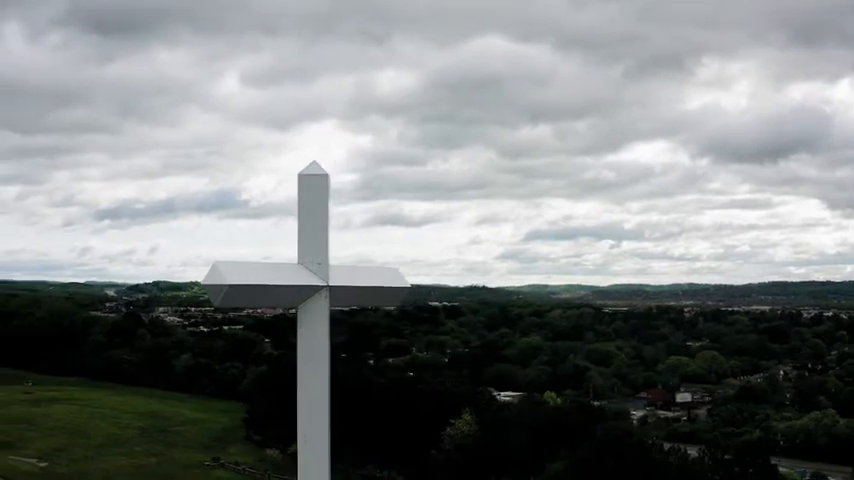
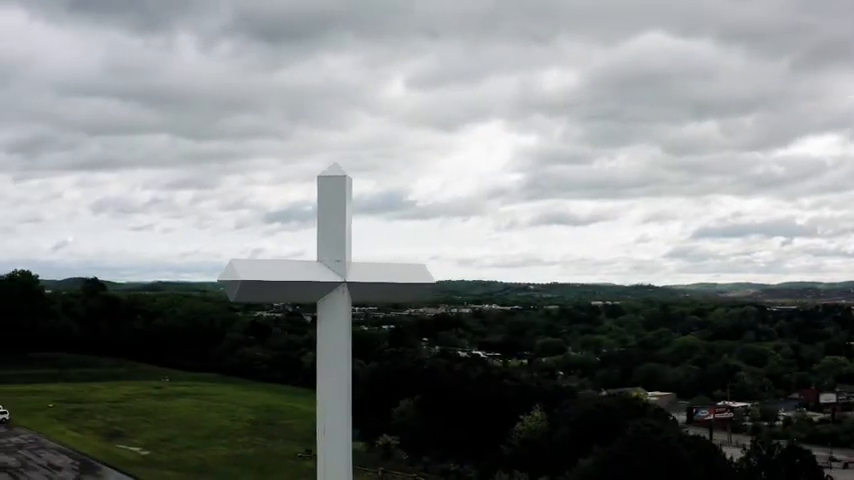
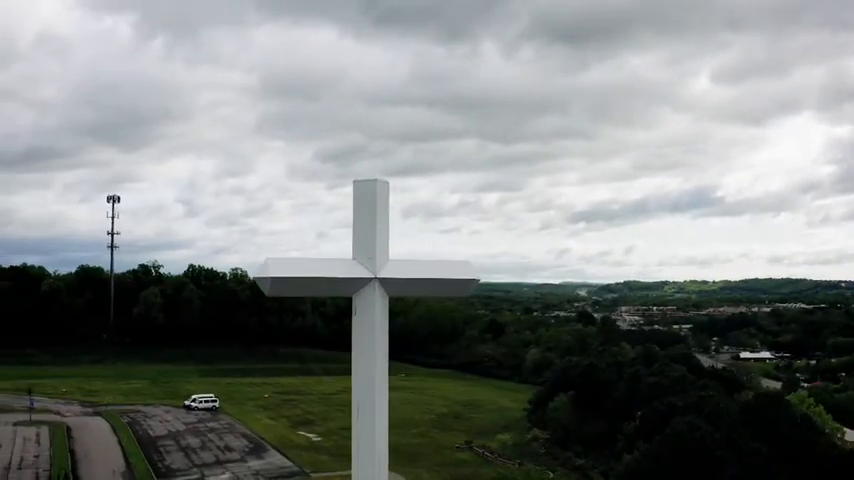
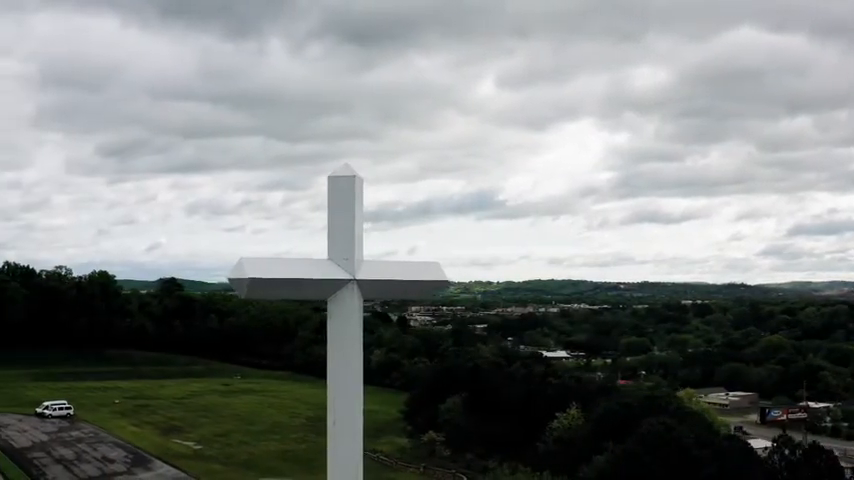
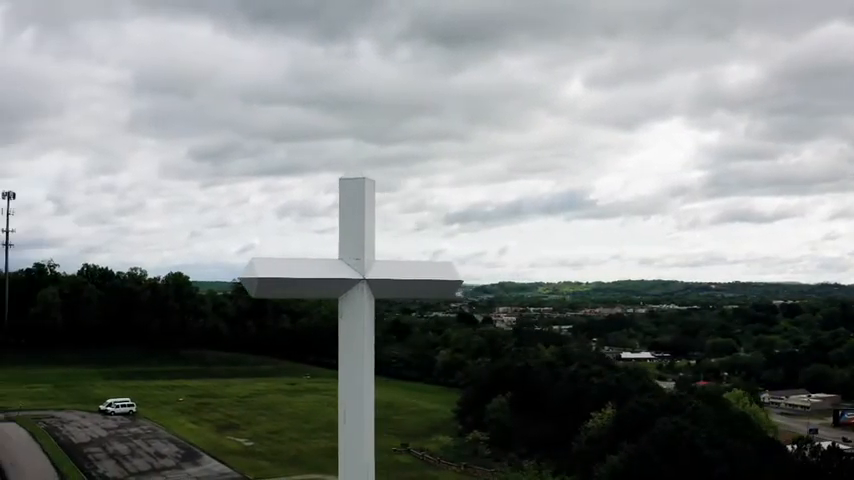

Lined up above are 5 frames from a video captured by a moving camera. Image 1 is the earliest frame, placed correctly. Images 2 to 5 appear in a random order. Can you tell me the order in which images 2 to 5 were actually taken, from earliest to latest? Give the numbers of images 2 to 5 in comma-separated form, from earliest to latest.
2, 4, 5, 3
